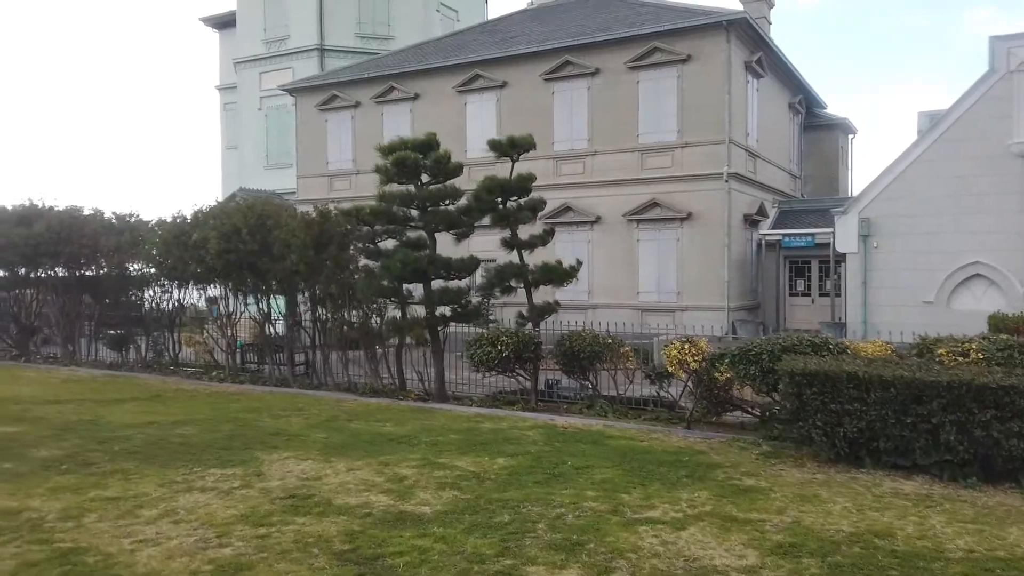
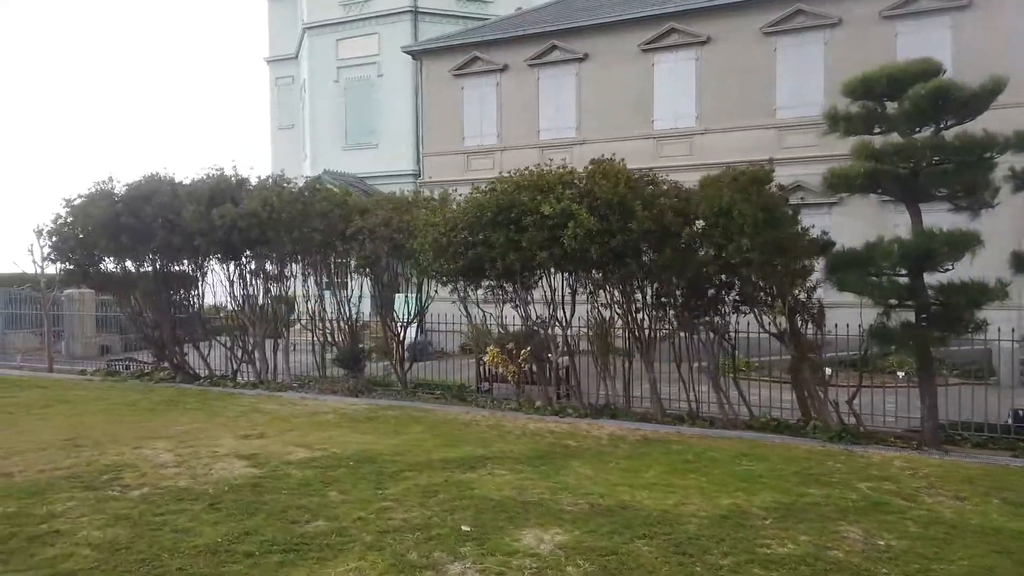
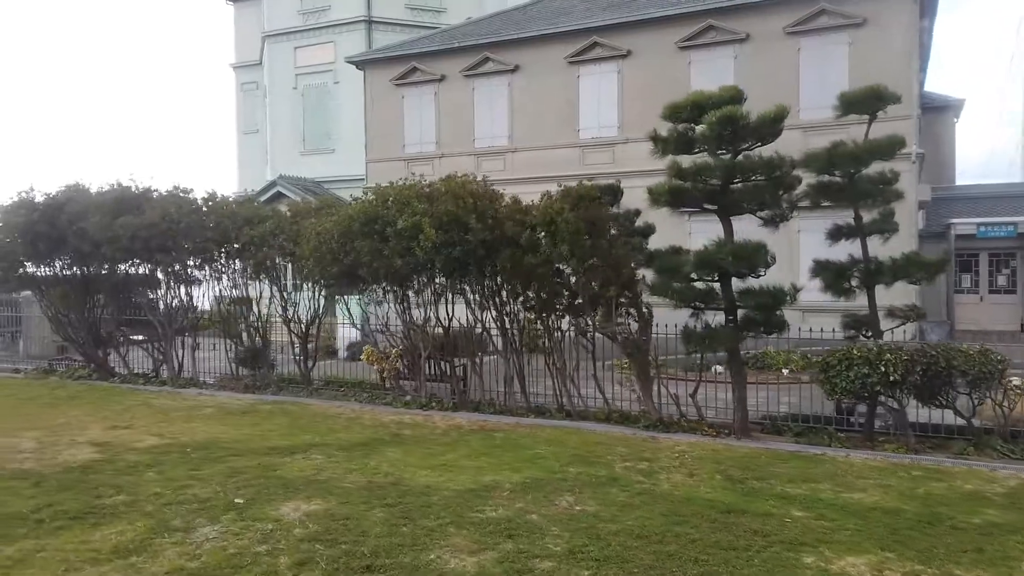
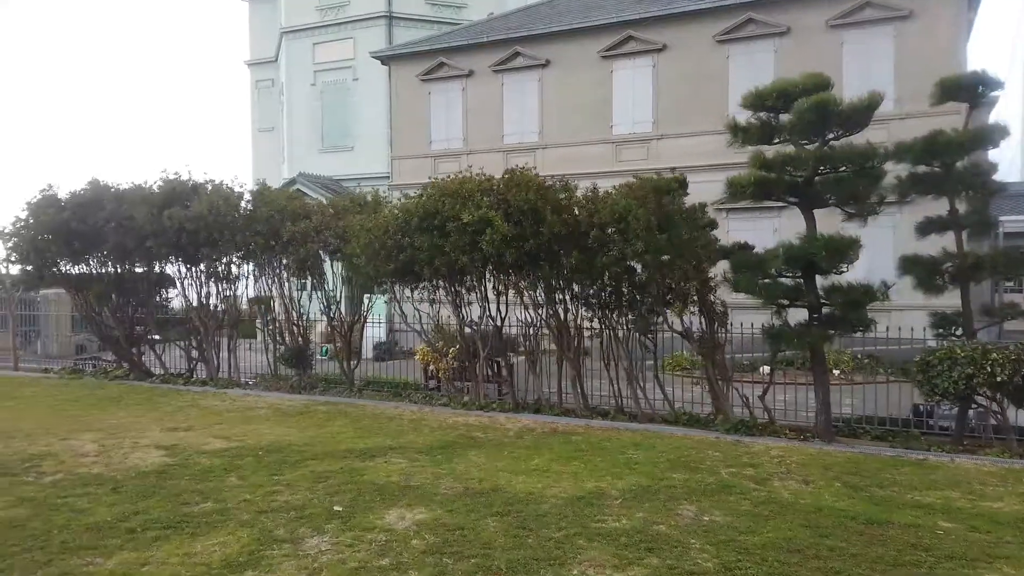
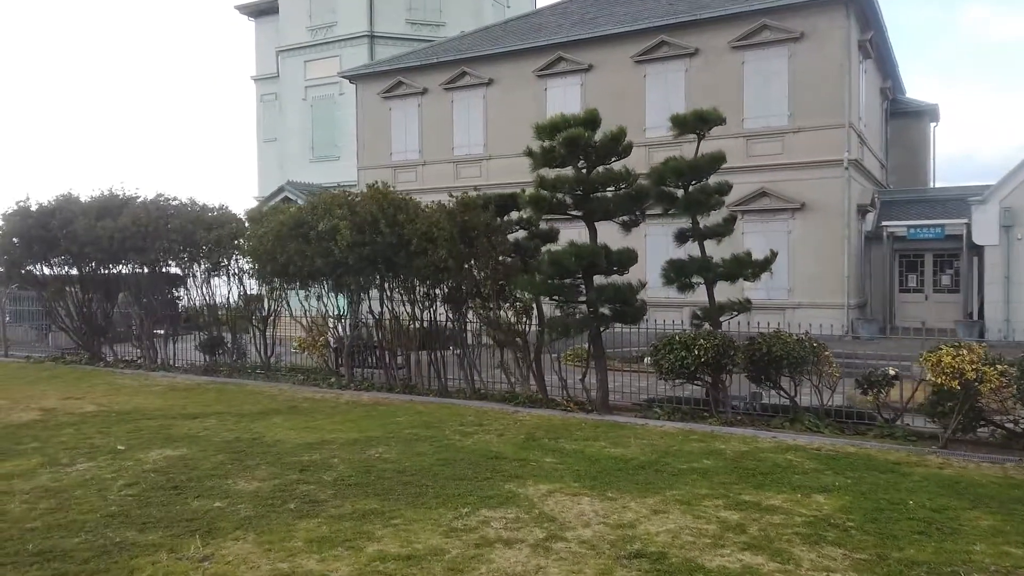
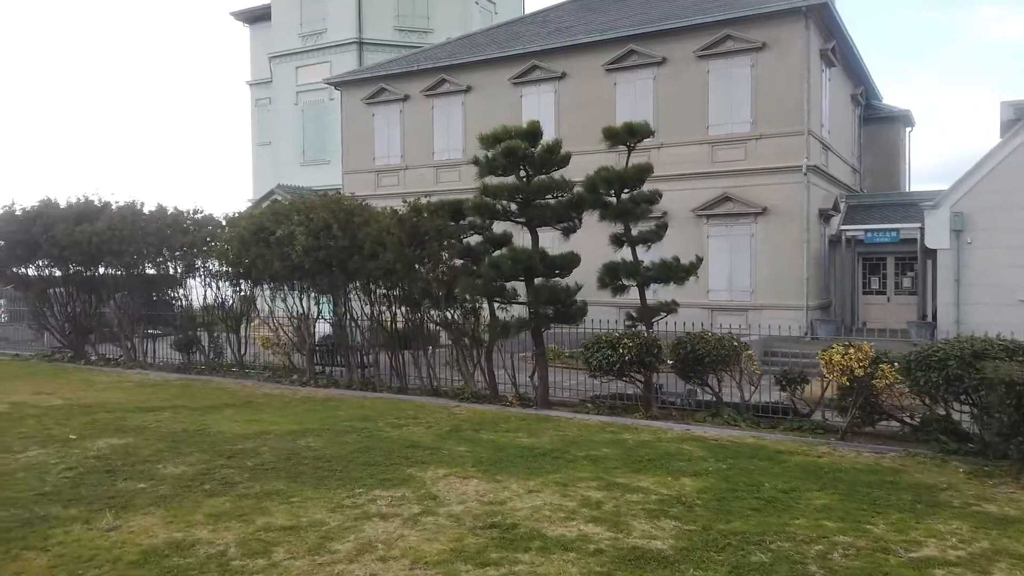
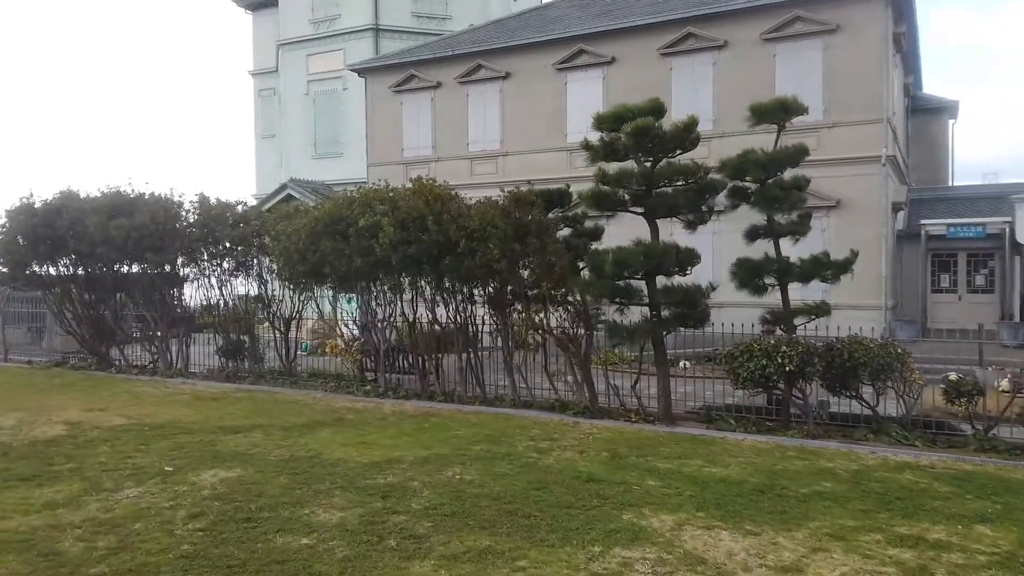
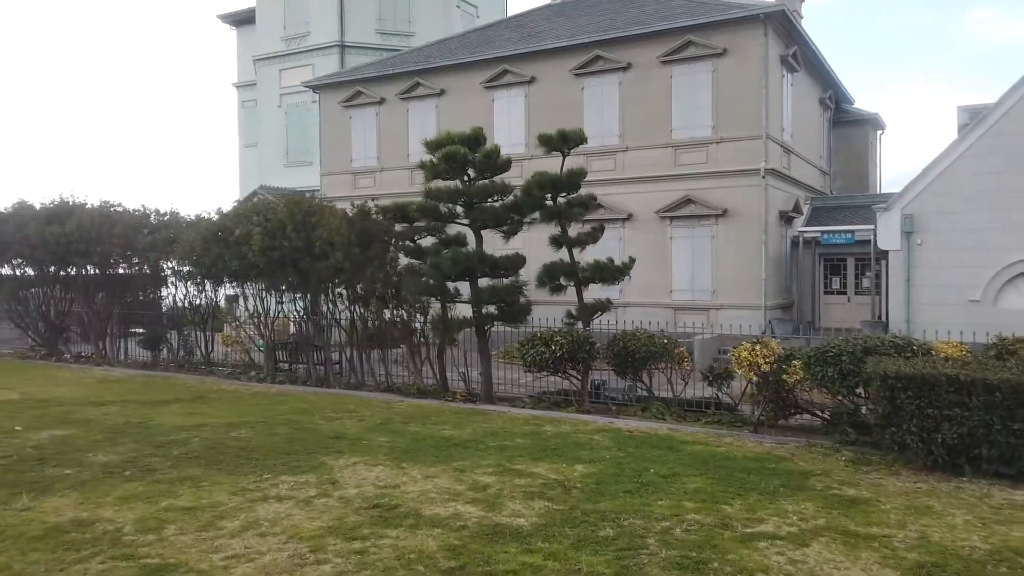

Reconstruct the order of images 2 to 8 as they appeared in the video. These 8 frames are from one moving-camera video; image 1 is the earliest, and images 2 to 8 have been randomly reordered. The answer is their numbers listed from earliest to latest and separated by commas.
8, 6, 5, 7, 3, 4, 2
